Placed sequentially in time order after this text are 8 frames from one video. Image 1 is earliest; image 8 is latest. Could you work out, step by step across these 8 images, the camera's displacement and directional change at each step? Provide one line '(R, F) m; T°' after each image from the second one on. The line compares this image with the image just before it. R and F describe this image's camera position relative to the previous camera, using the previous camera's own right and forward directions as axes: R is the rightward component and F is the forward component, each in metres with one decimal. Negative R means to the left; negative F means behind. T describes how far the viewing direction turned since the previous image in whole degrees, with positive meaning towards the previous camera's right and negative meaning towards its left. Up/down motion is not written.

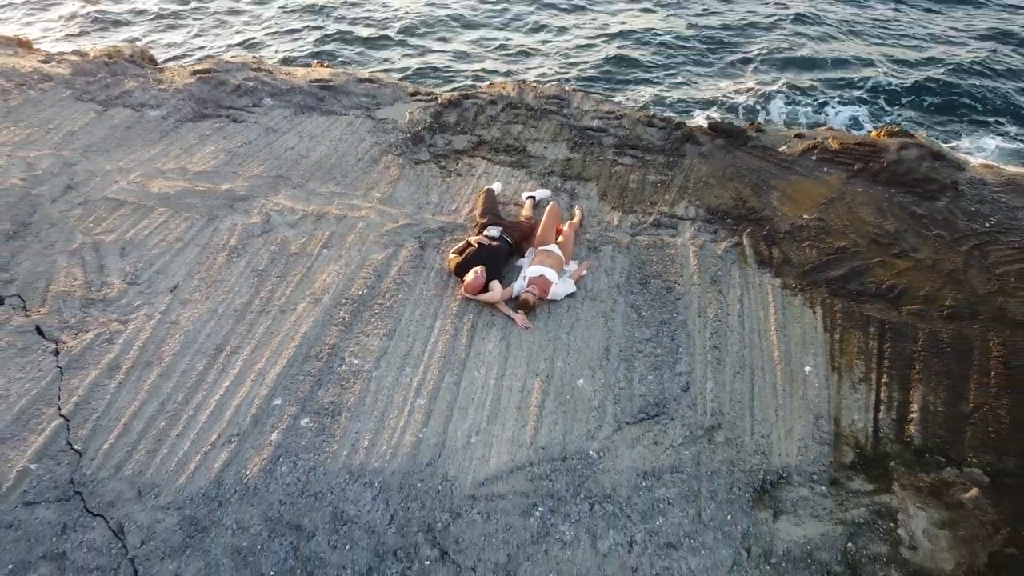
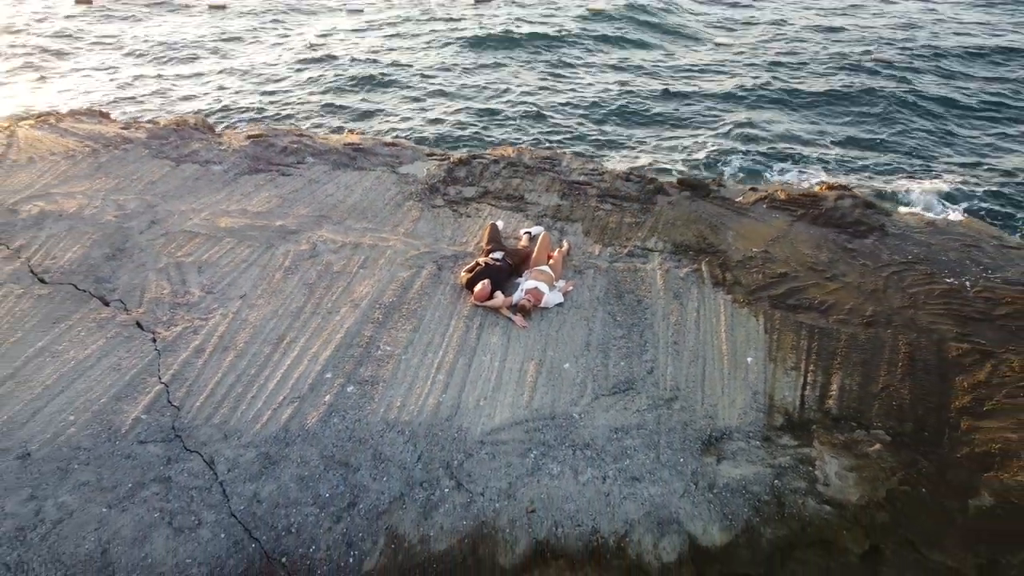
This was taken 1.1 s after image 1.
(0.0, -1.4) m; 0°
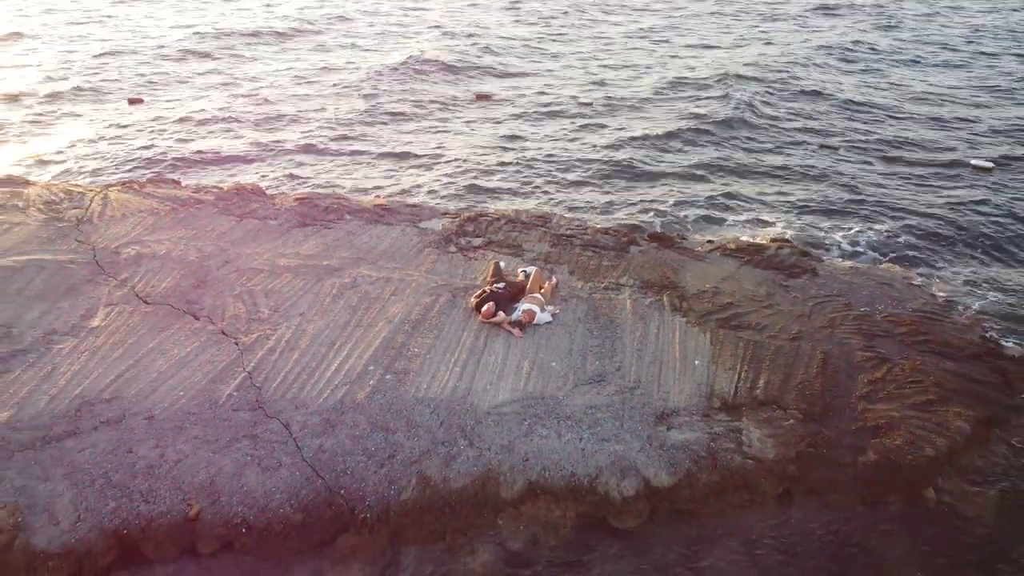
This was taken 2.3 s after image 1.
(0.0, -1.9) m; 0°
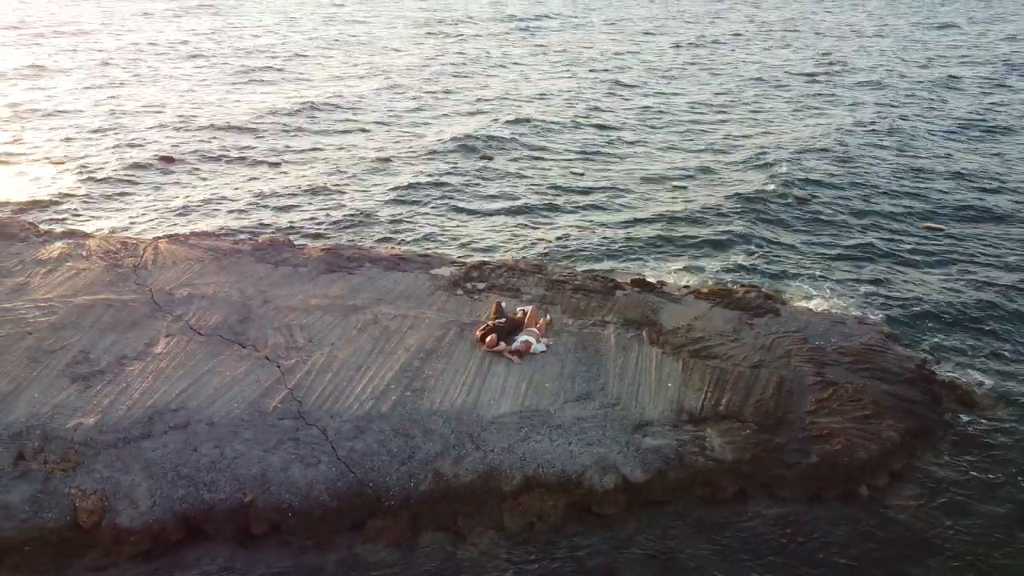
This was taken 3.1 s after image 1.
(0.0, -1.5) m; 0°
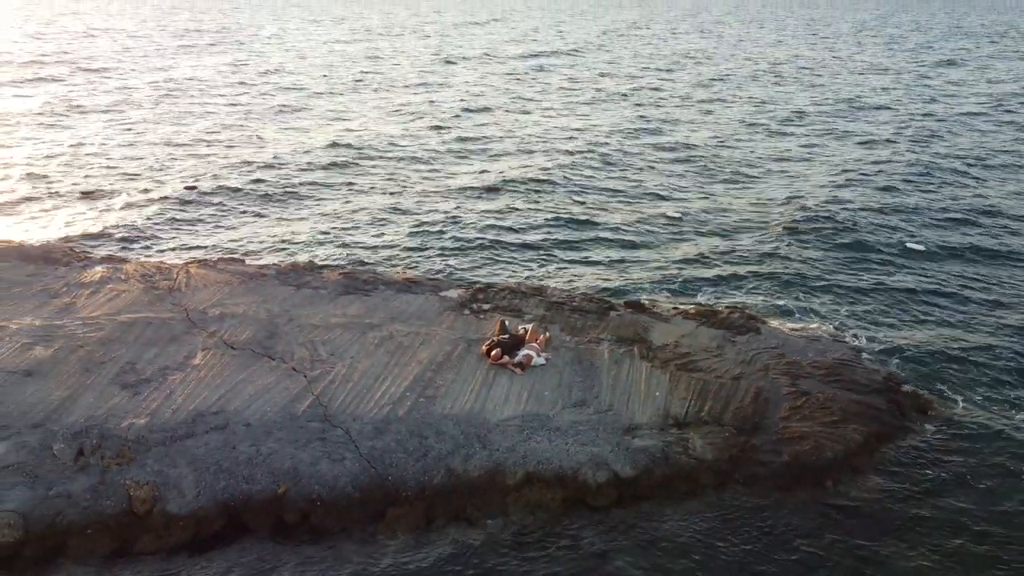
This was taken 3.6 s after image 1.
(0.0, -1.1) m; 0°
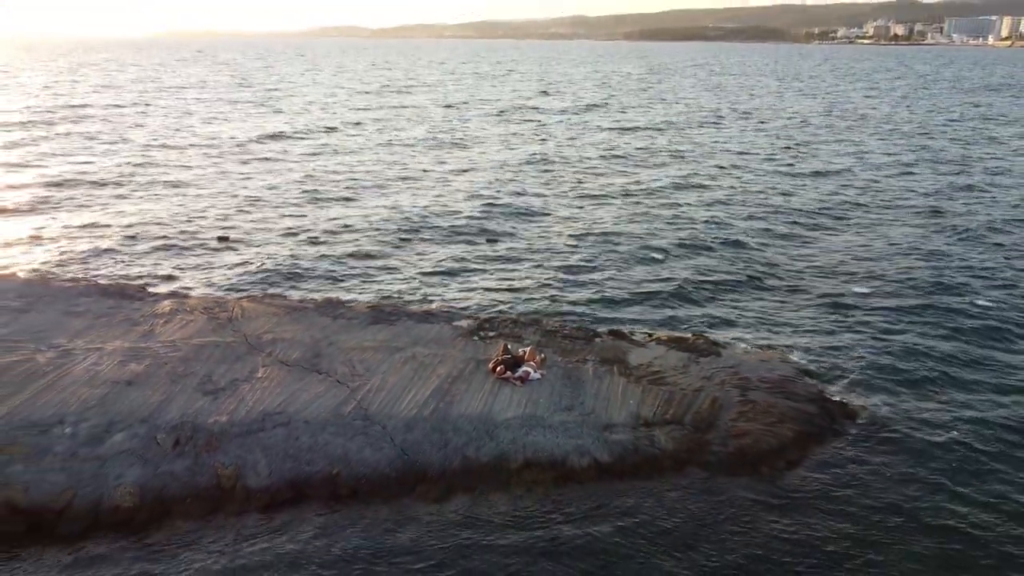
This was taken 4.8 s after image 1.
(-0.1, -2.7) m; 0°
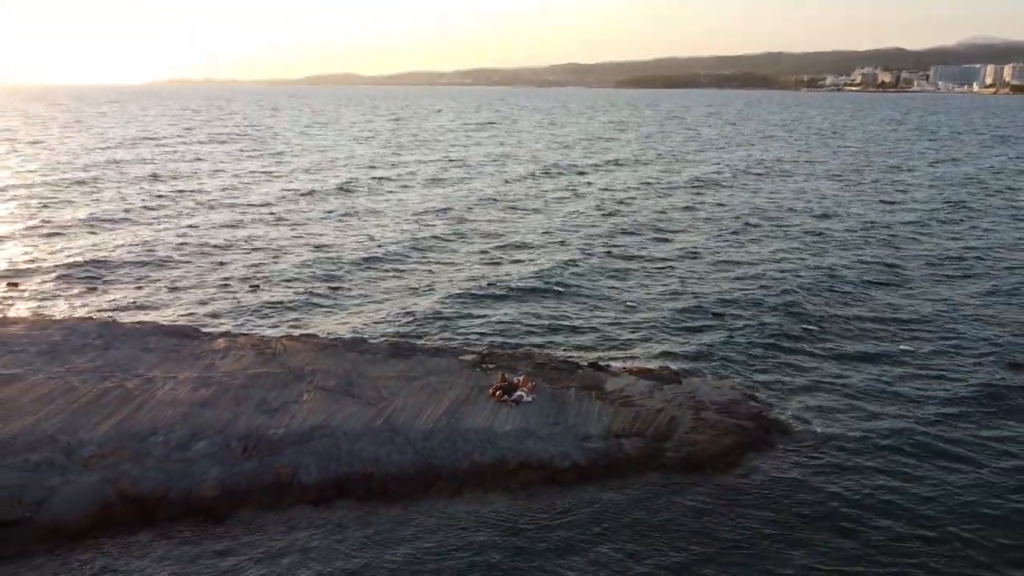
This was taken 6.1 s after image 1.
(0.0, -3.4) m; 0°
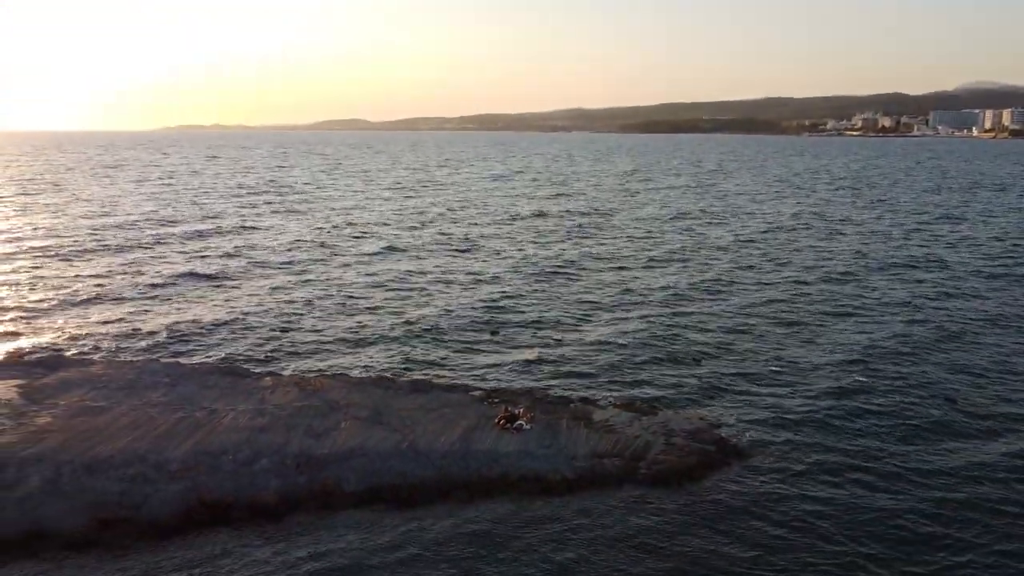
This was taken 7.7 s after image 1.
(+0.1, -3.6) m; 0°
